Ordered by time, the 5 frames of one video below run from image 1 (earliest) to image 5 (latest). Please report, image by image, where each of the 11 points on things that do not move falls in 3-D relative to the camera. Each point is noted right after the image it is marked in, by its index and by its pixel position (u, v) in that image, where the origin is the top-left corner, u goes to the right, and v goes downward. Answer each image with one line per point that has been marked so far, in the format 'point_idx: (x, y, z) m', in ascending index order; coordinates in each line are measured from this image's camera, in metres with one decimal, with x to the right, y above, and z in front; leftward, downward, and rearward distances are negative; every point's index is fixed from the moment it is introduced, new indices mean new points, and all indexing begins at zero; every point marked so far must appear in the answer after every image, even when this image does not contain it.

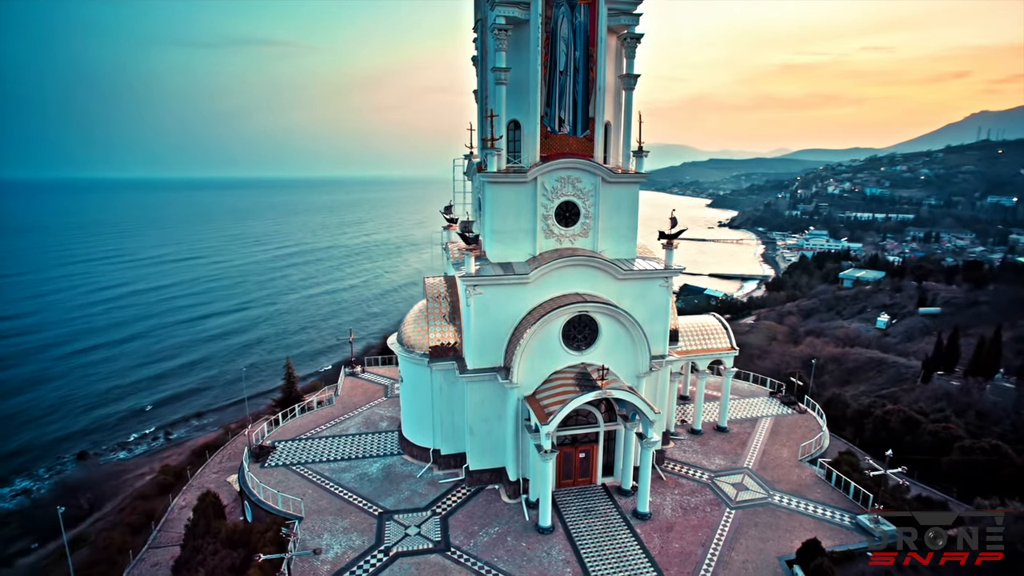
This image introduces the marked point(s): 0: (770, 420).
0: (+9.7, -5.0, +19.3) m
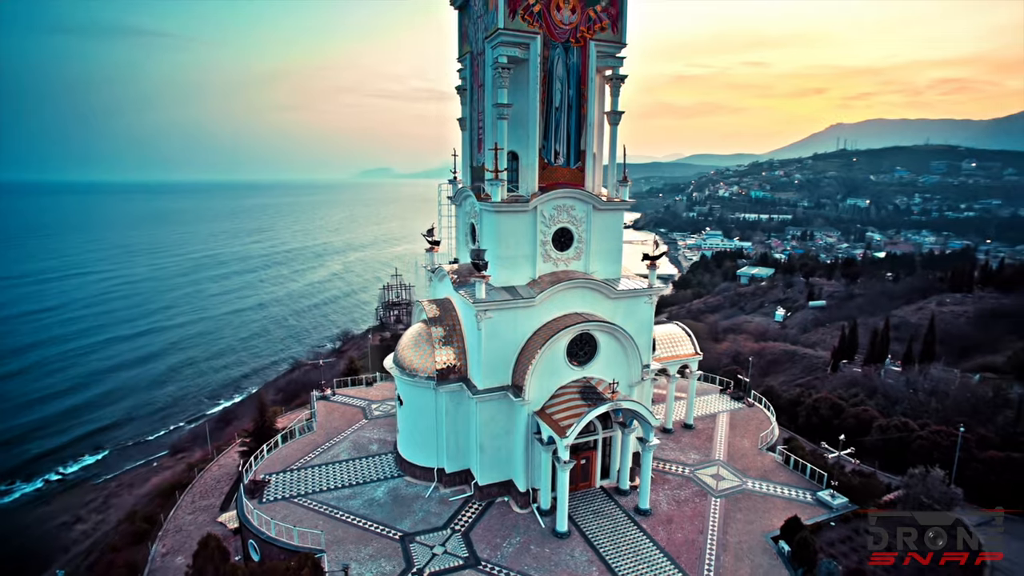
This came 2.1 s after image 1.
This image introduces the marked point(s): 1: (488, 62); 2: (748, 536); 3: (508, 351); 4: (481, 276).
0: (+9.1, -5.3, +21.7) m
1: (-0.7, +6.8, +15.2) m
2: (+6.5, -6.9, +14.2) m
3: (-0.1, -1.9, +15.1) m
4: (-0.9, +0.3, +14.6) m
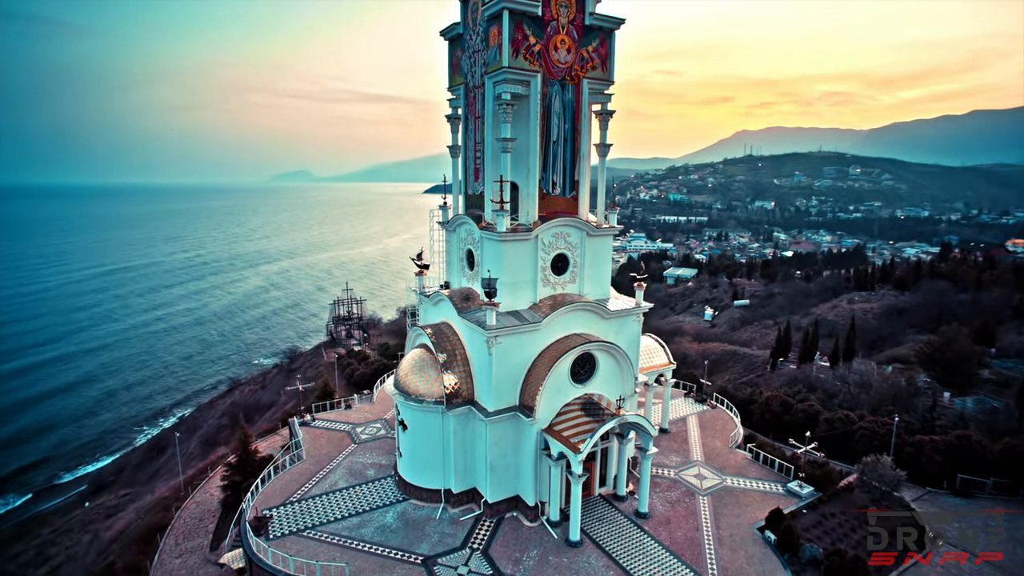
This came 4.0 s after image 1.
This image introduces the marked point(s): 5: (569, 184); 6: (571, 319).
0: (+8.4, -5.9, +23.6) m
1: (-0.7, +6.0, +15.9) m
2: (+7.0, -7.5, +15.9) m
3: (+0.1, -2.6, +15.9) m
4: (-0.6, -0.5, +15.2) m
5: (+1.9, +3.4, +16.9) m
6: (+1.9, -1.0, +16.6) m
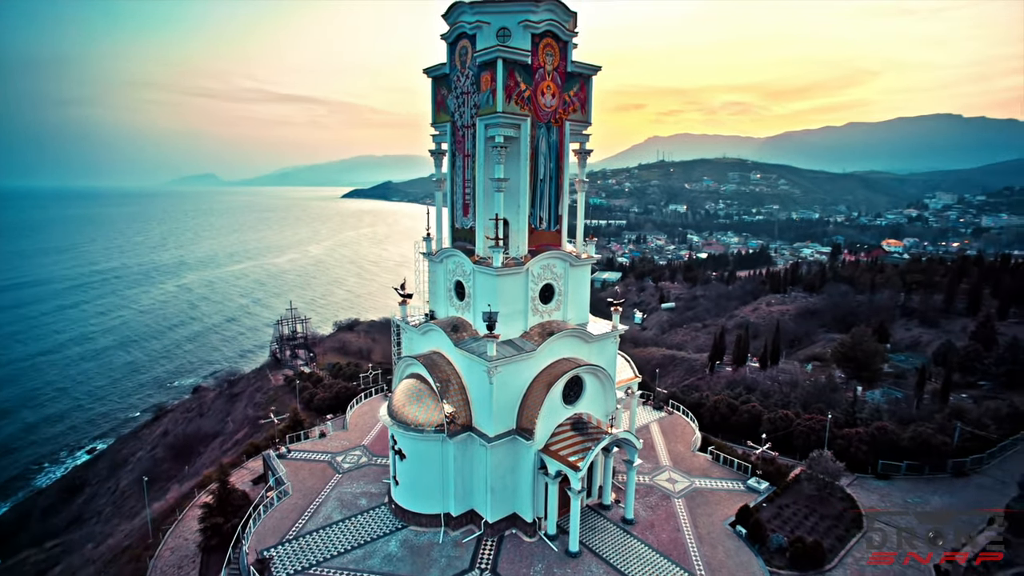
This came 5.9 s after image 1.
0: (+7.2, -6.8, +25.7) m
1: (-1.0, +4.9, +16.8) m
2: (+6.9, -8.3, +17.8) m
3: (0.0, -3.6, +16.8) m
4: (-0.7, -1.5, +16.1) m
5: (+1.5, +2.4, +18.1) m
6: (+1.7, -2.0, +17.8) m
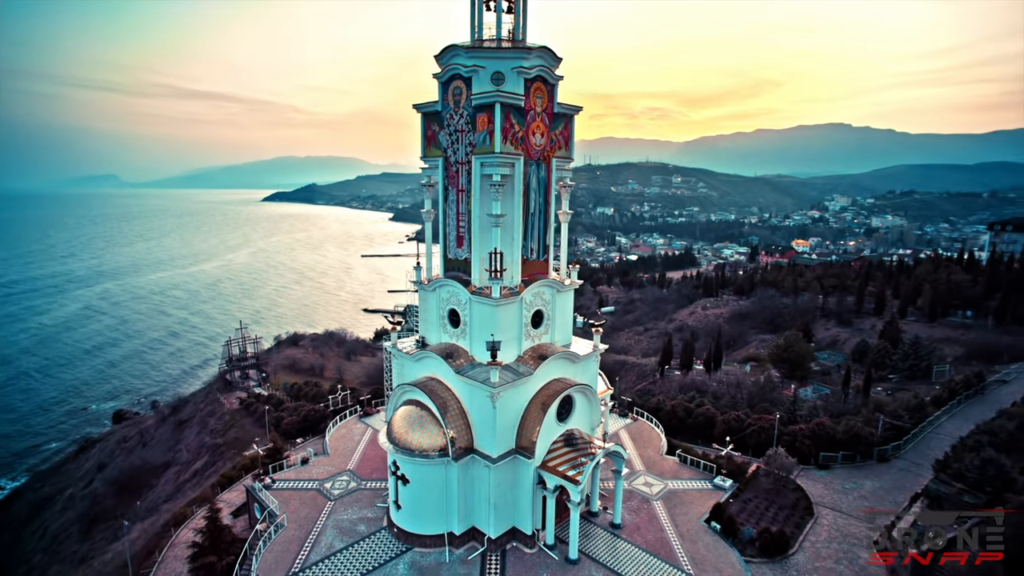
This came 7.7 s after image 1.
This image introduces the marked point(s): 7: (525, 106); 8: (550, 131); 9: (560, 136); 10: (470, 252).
0: (+6.1, -7.6, +27.6) m
1: (-1.2, +3.9, +17.8) m
2: (+6.9, -9.1, +19.7) m
3: (0.0, -4.6, +17.9) m
4: (-0.6, -2.5, +17.1) m
5: (+1.1, +1.5, +19.4) m
6: (+1.5, -2.9, +19.1) m
7: (+0.4, +6.3, +17.7) m
8: (+1.4, +5.7, +18.8) m
9: (+1.8, +5.7, +19.2) m
10: (-1.5, +1.3, +18.6) m
